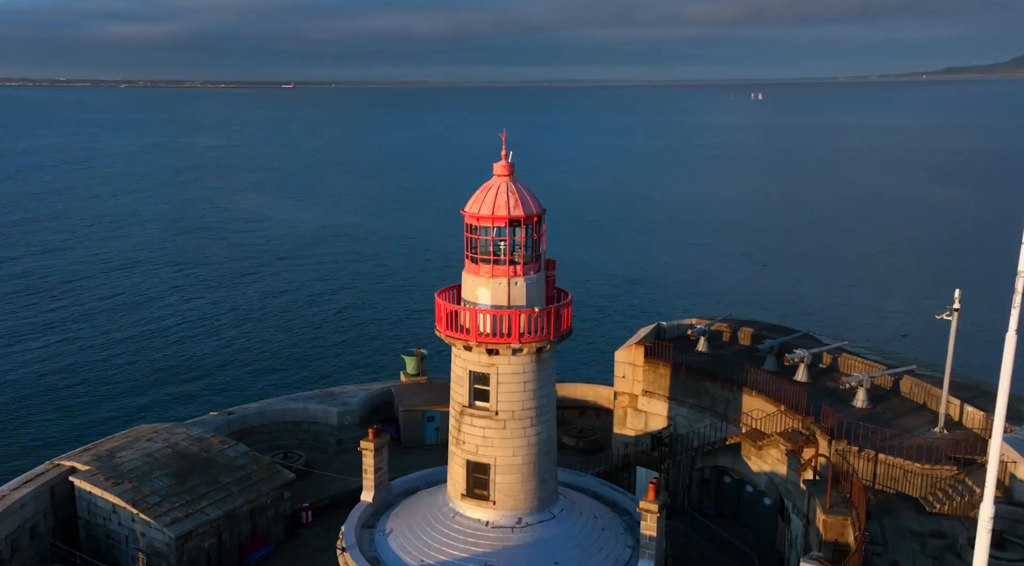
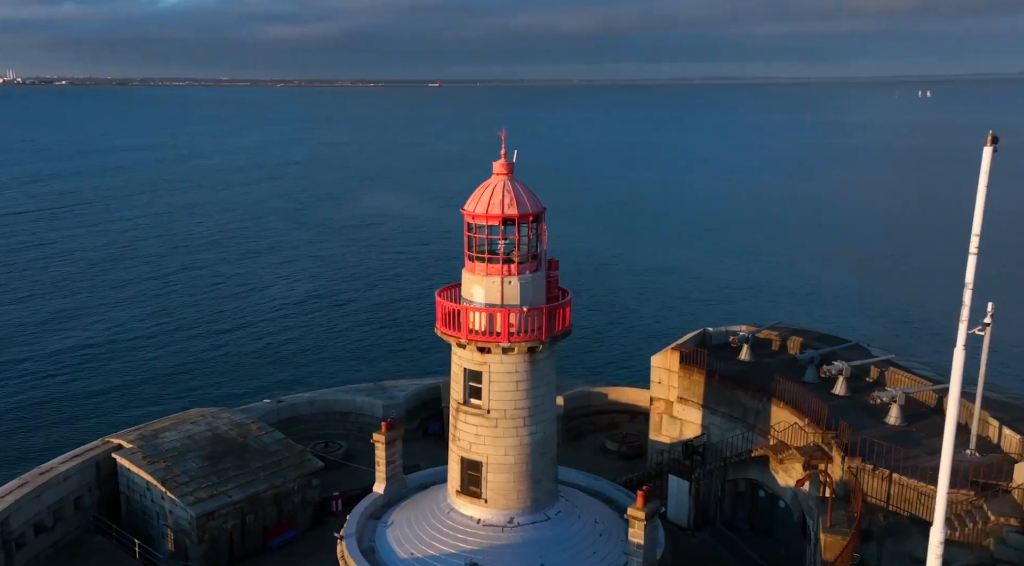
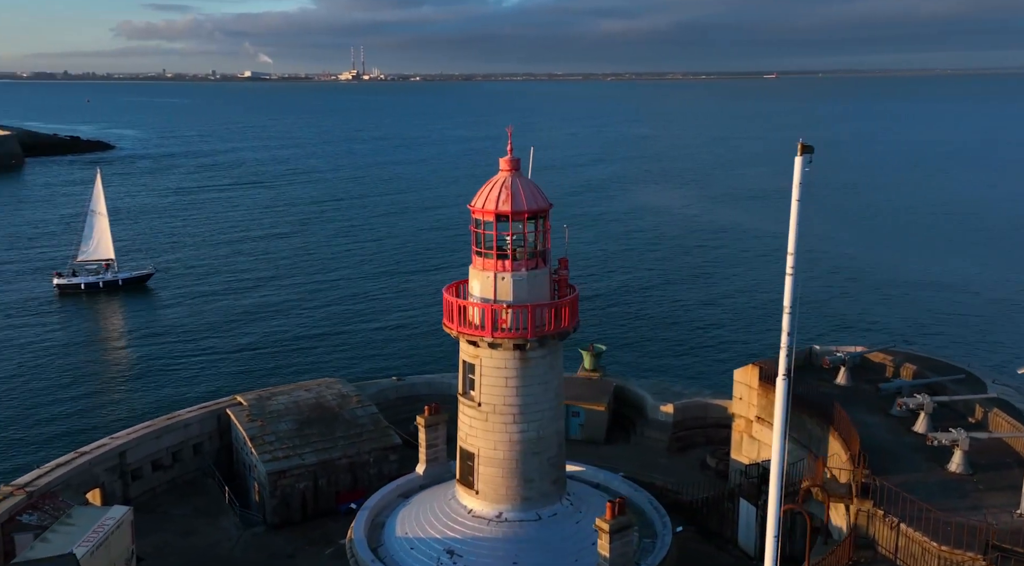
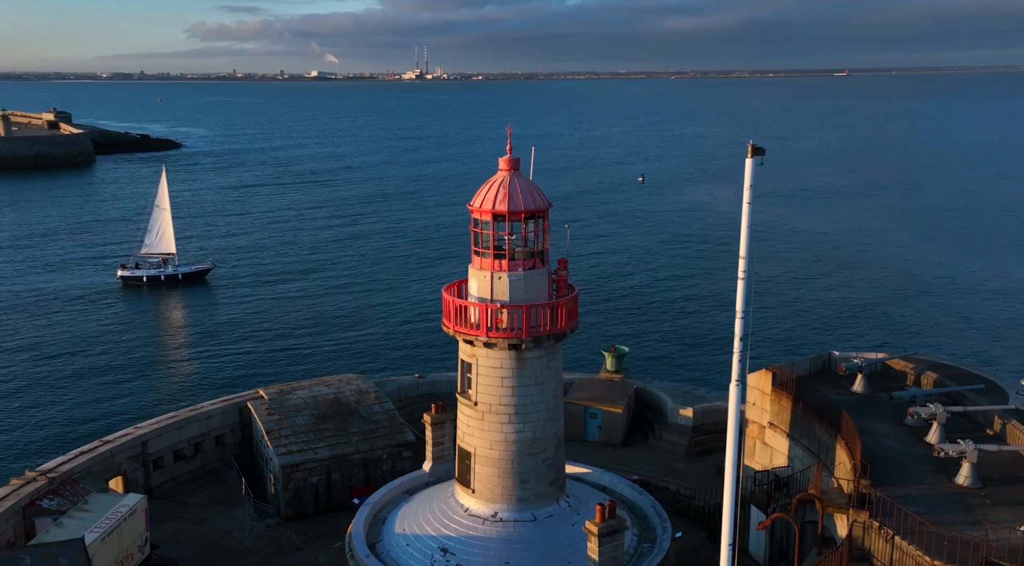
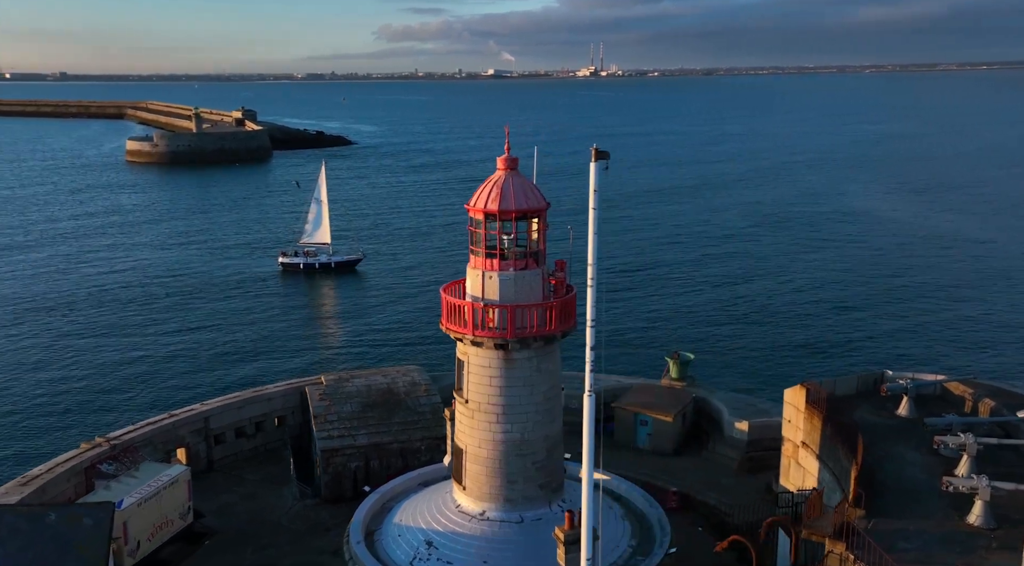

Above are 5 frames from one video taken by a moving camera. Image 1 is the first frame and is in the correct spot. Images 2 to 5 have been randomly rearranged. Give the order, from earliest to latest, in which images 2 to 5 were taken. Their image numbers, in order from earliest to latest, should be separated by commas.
2, 3, 4, 5
